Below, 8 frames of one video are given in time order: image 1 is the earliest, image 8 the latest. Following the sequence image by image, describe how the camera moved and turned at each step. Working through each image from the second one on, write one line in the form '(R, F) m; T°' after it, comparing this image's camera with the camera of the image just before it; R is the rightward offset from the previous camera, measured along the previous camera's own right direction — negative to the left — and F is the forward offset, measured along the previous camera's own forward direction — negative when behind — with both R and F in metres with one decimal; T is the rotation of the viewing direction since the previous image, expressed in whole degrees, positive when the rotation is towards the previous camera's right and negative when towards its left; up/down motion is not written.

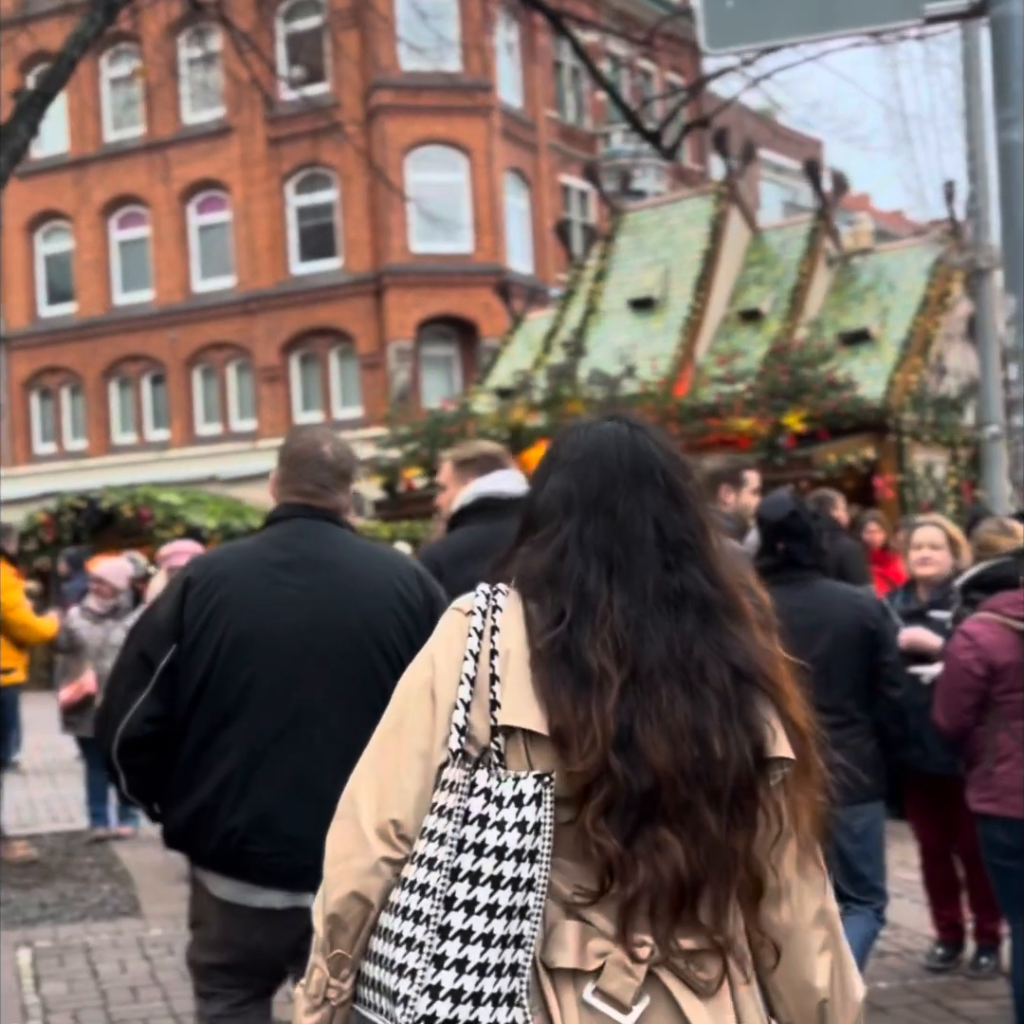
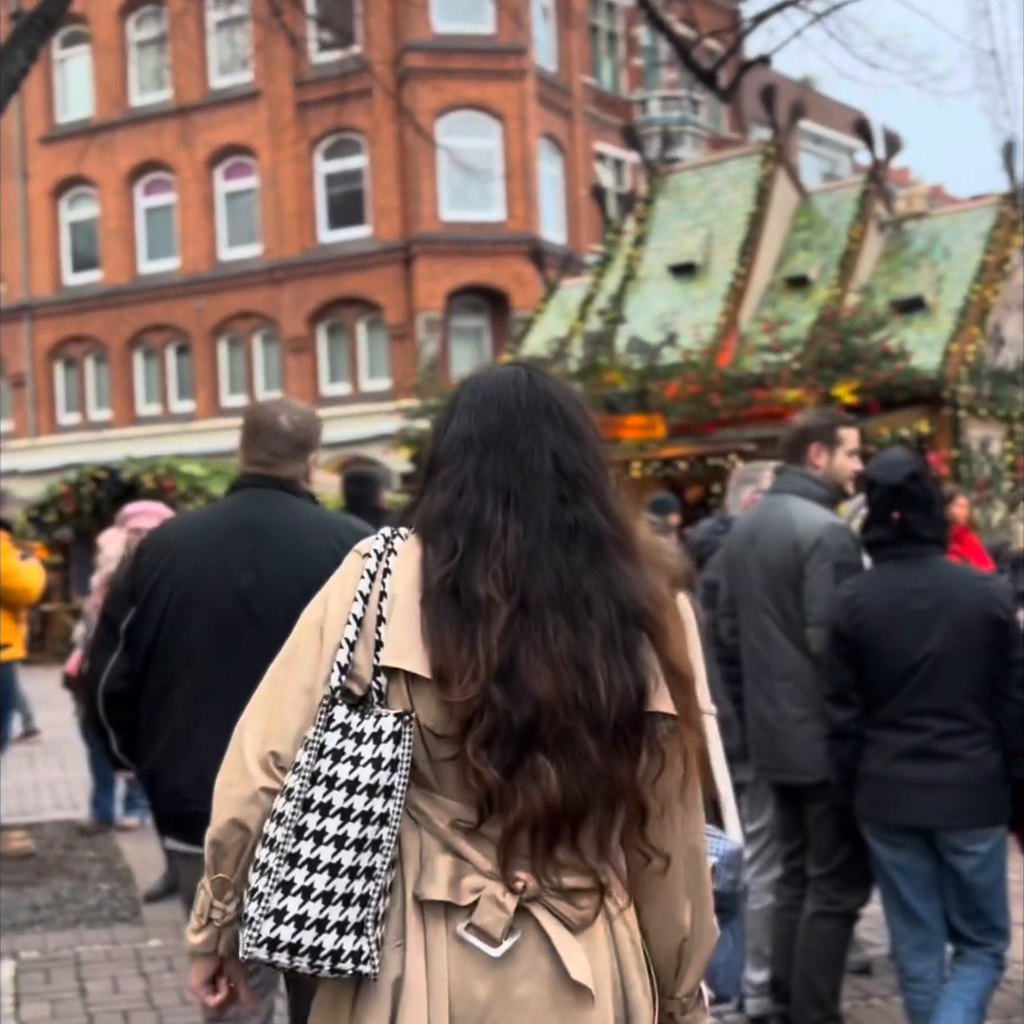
(-0.1, +0.7) m; -1°
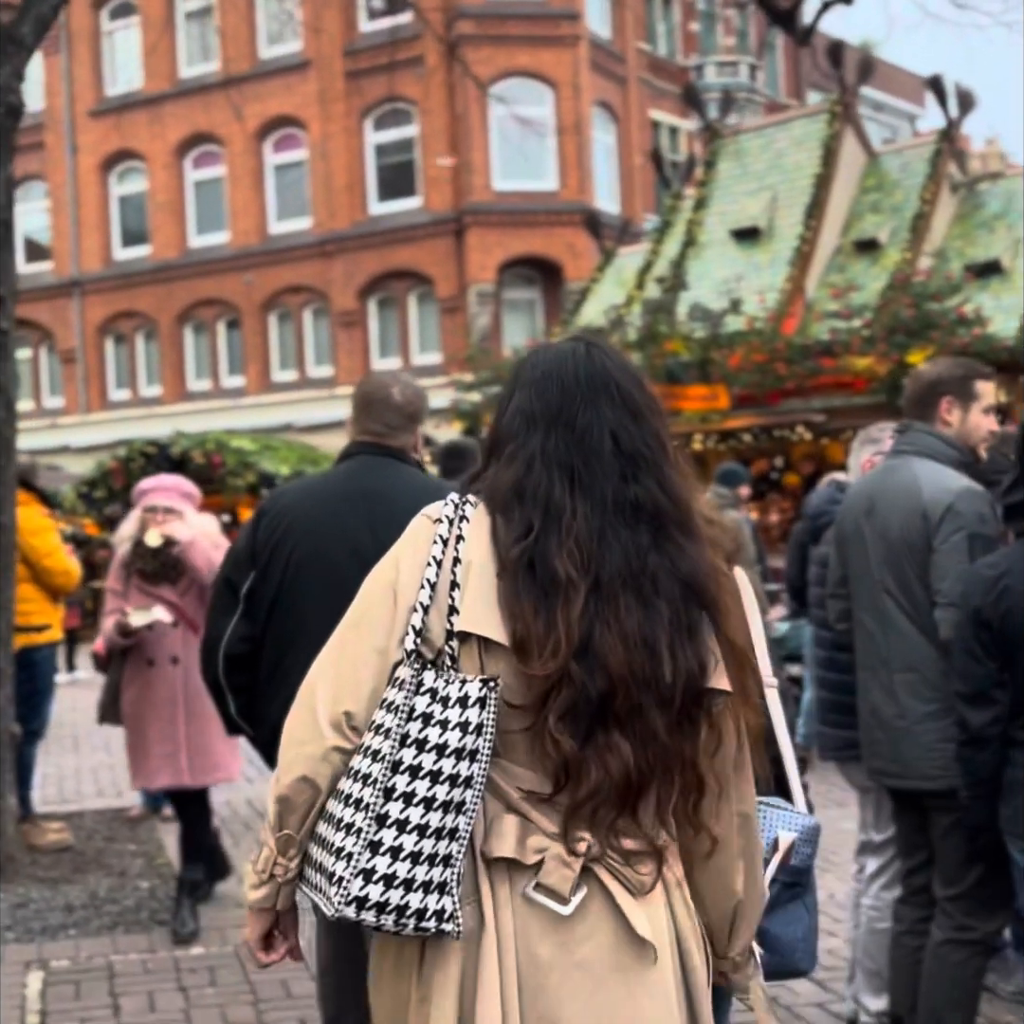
(-0.1, +0.5) m; -2°
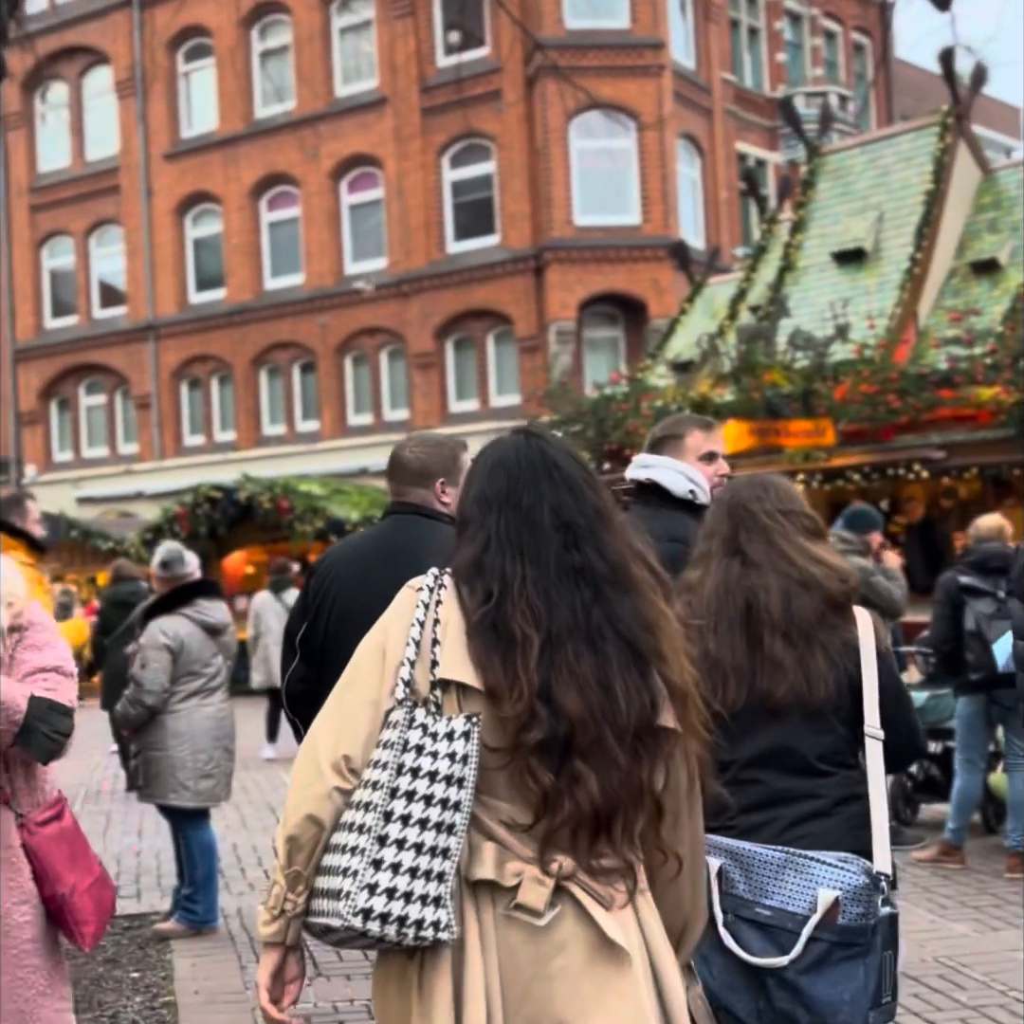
(0.0, +1.3) m; -3°
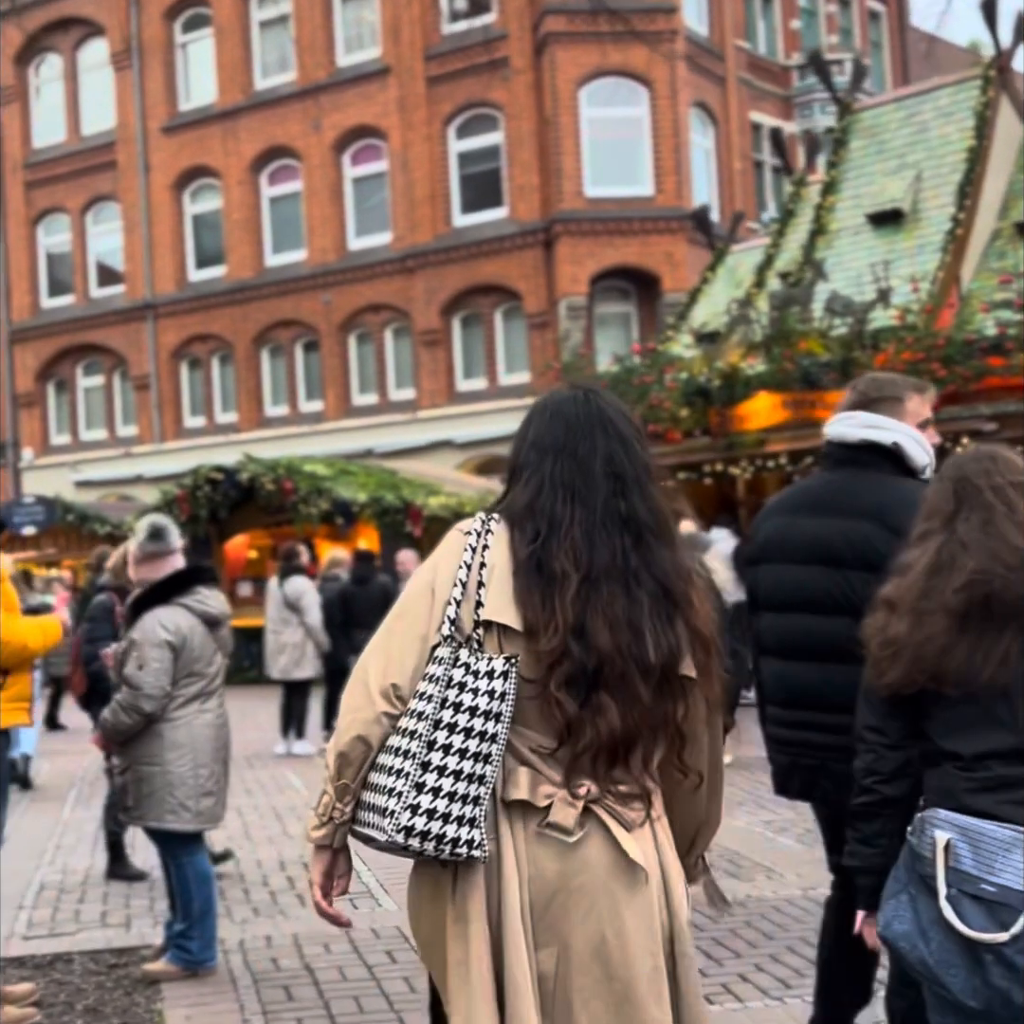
(-0.1, +0.9) m; 0°
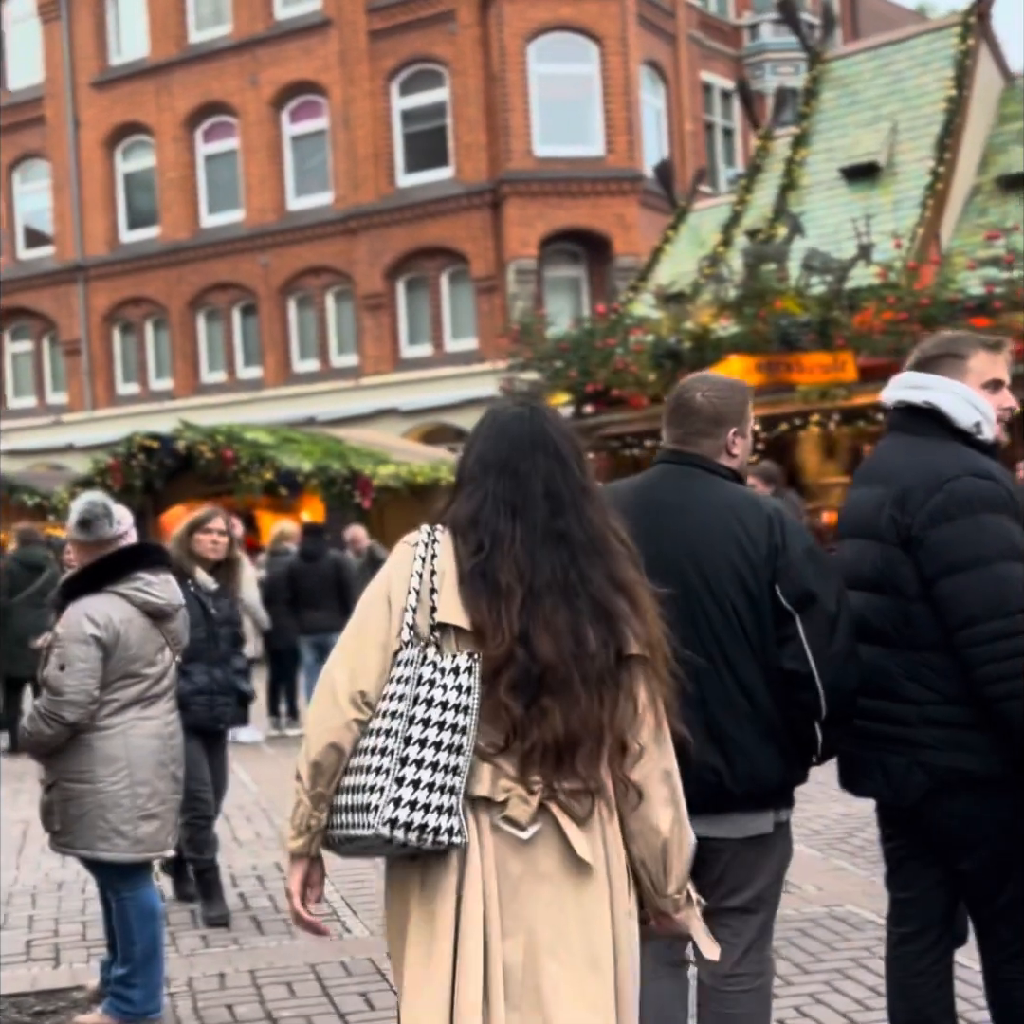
(-0.2, +0.8) m; +2°
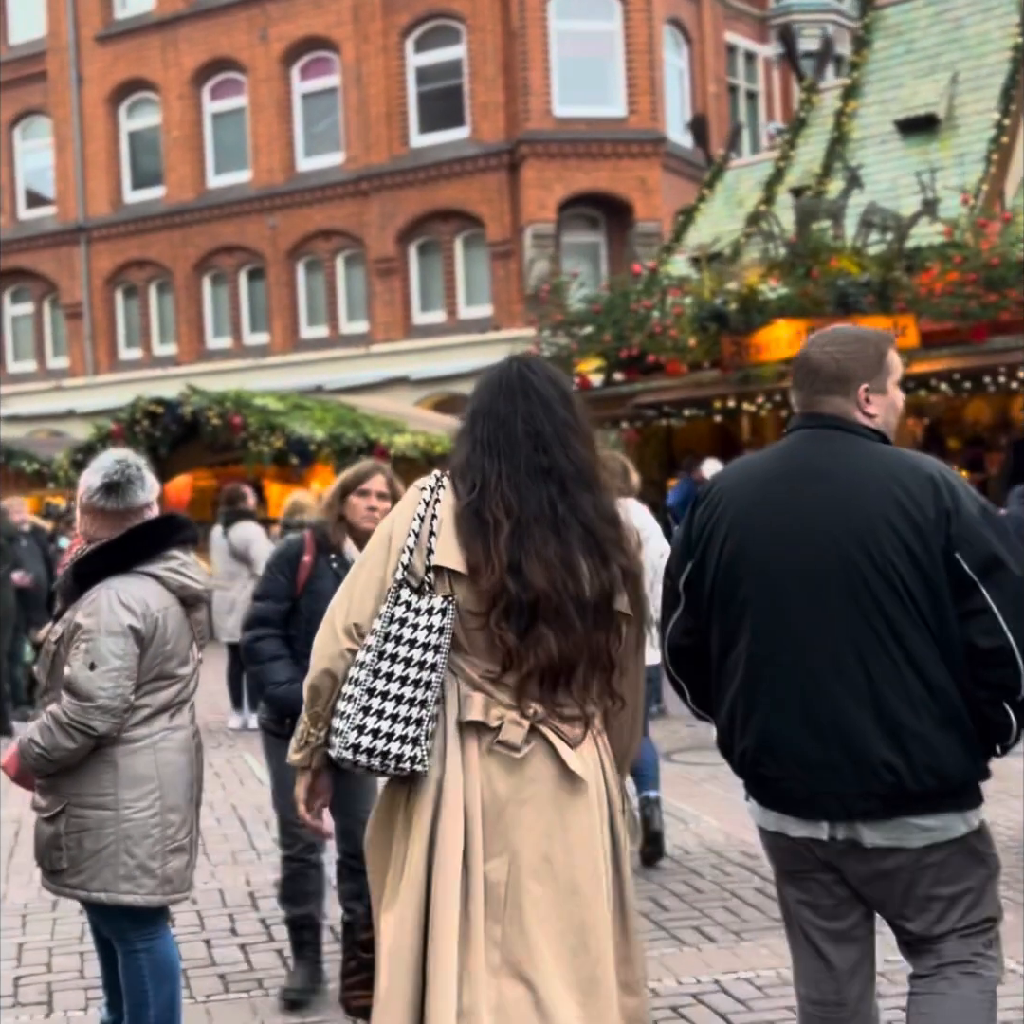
(-0.2, +0.9) m; 0°
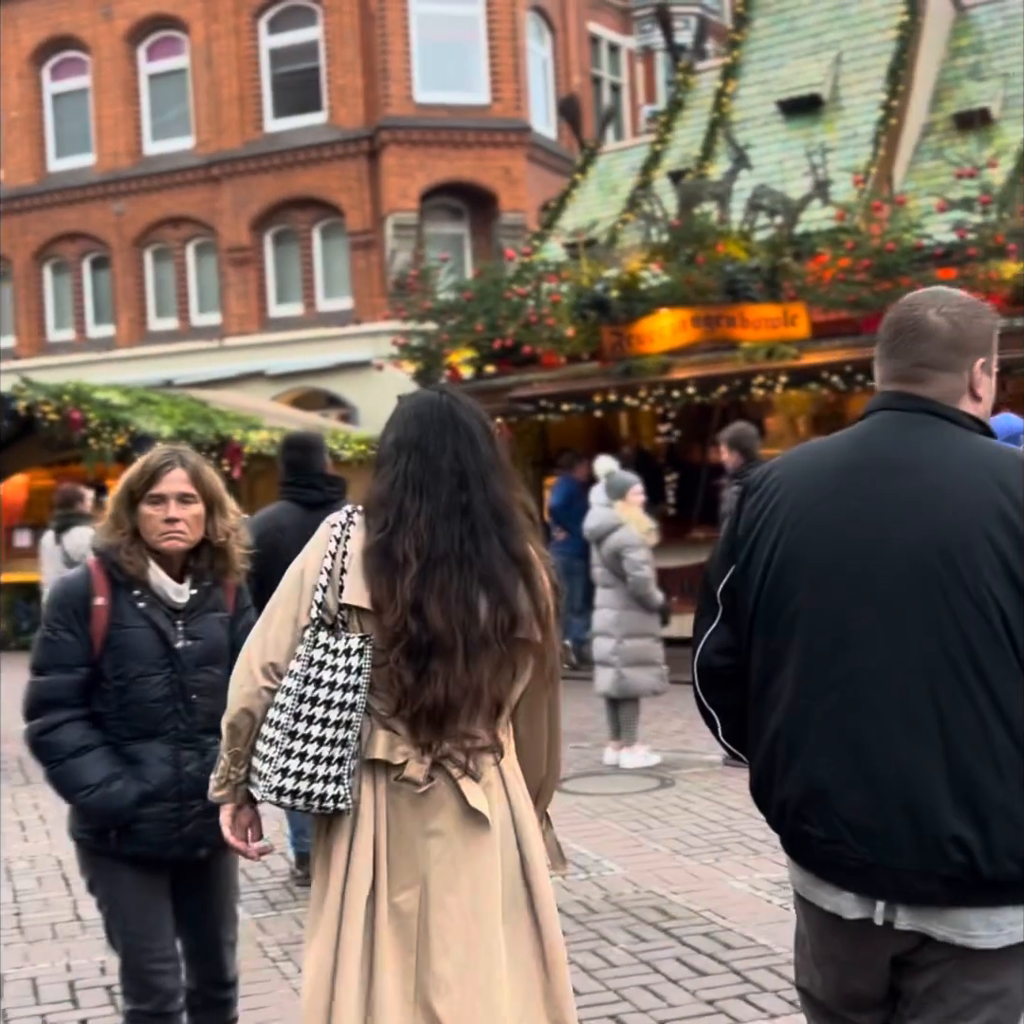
(-0.1, +0.8) m; +5°
